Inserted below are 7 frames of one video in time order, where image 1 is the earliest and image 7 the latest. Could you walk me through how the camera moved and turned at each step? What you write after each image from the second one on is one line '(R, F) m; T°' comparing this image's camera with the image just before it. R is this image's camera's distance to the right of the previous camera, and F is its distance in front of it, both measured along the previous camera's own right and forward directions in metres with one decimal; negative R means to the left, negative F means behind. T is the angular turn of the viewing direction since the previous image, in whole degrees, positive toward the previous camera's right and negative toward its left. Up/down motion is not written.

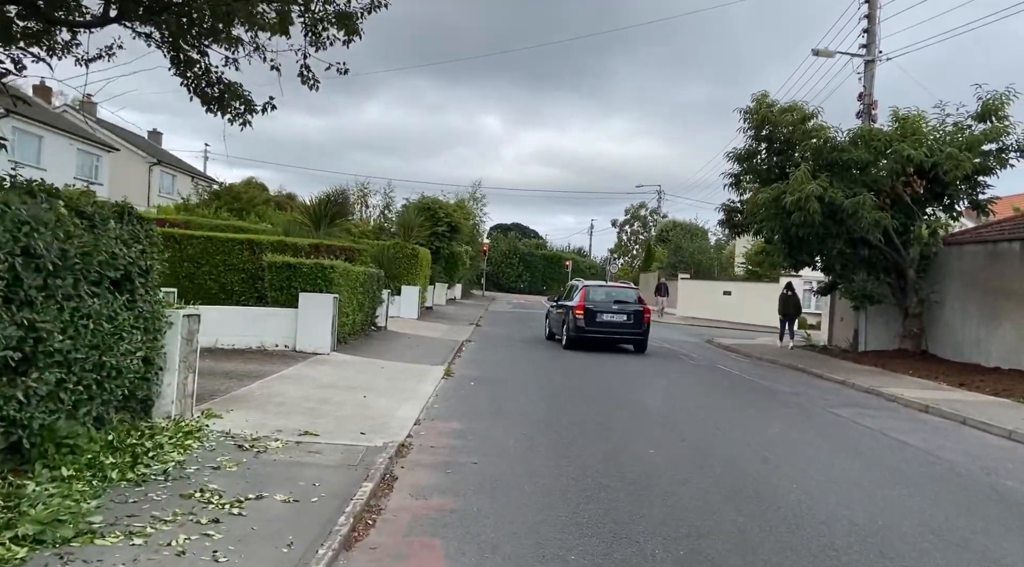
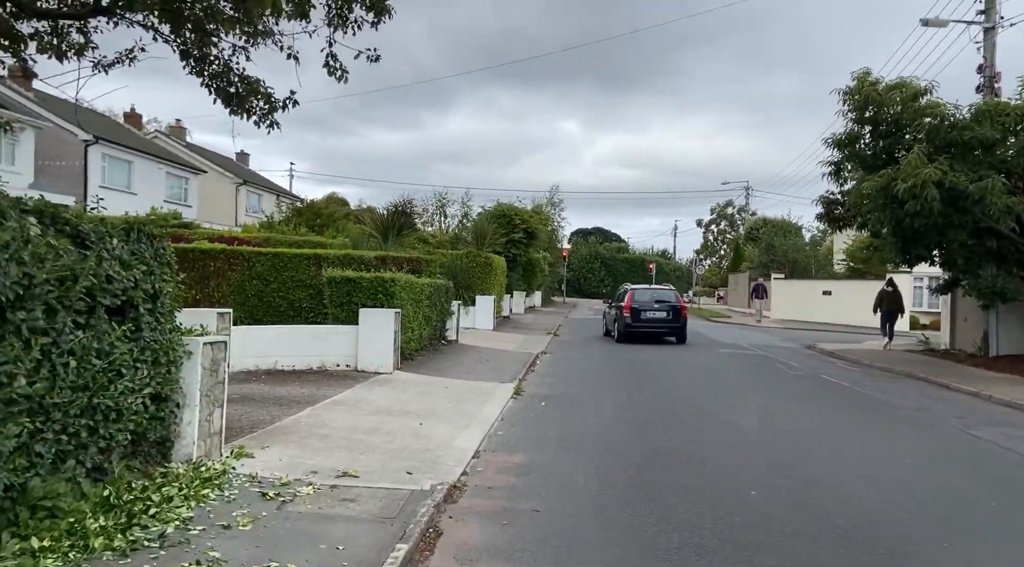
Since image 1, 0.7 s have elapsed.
(+0.2, +1.1) m; -7°
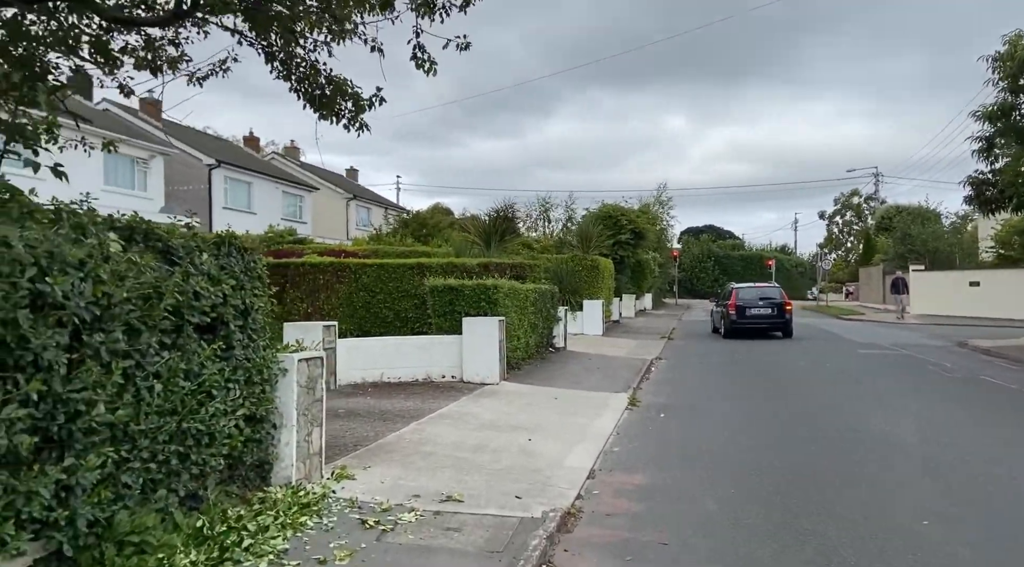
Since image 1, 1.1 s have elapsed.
(-0.1, +0.6) m; -9°
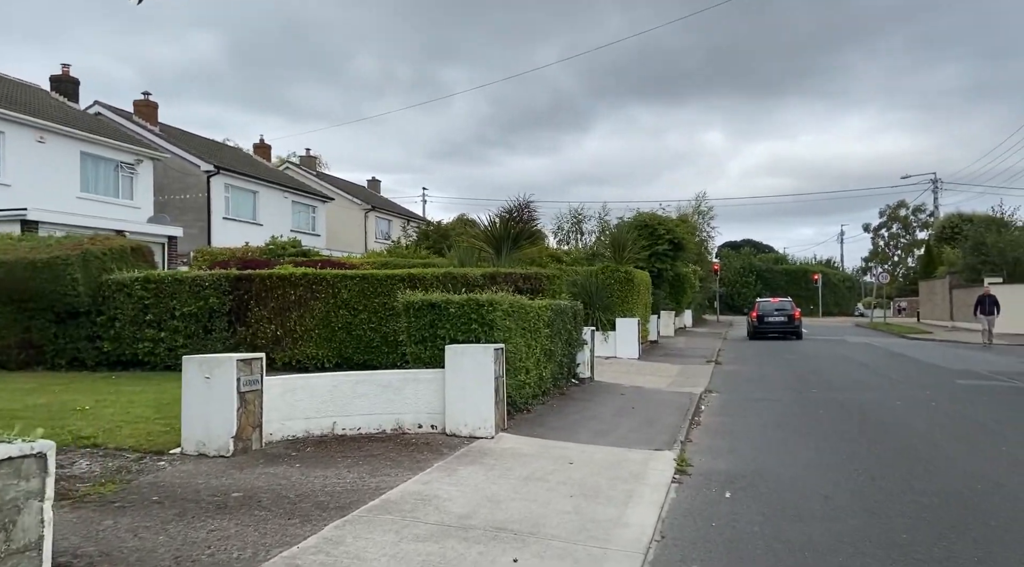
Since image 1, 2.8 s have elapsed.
(+0.4, +3.1) m; -3°
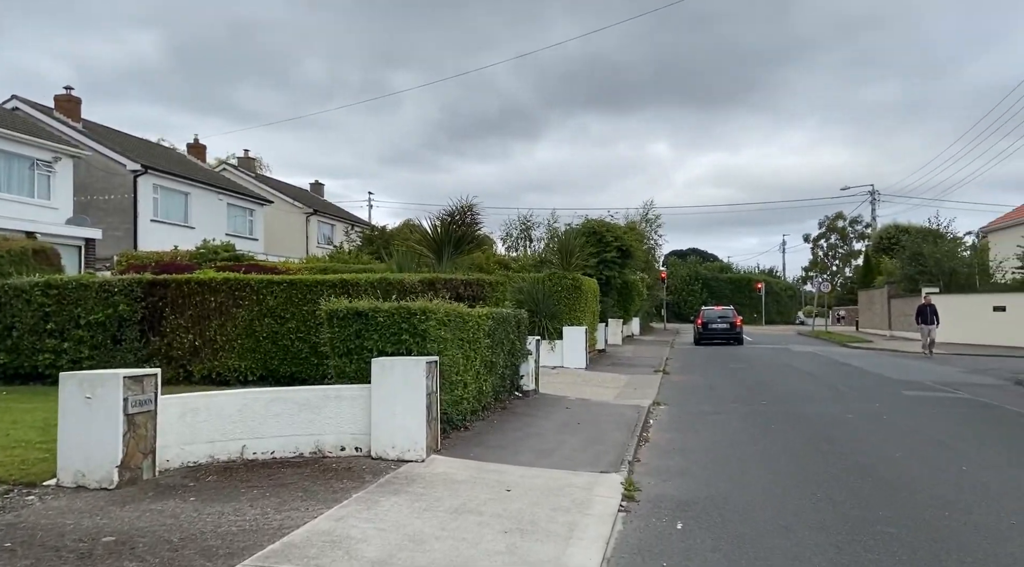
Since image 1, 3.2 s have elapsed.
(+0.2, +0.7) m; +4°
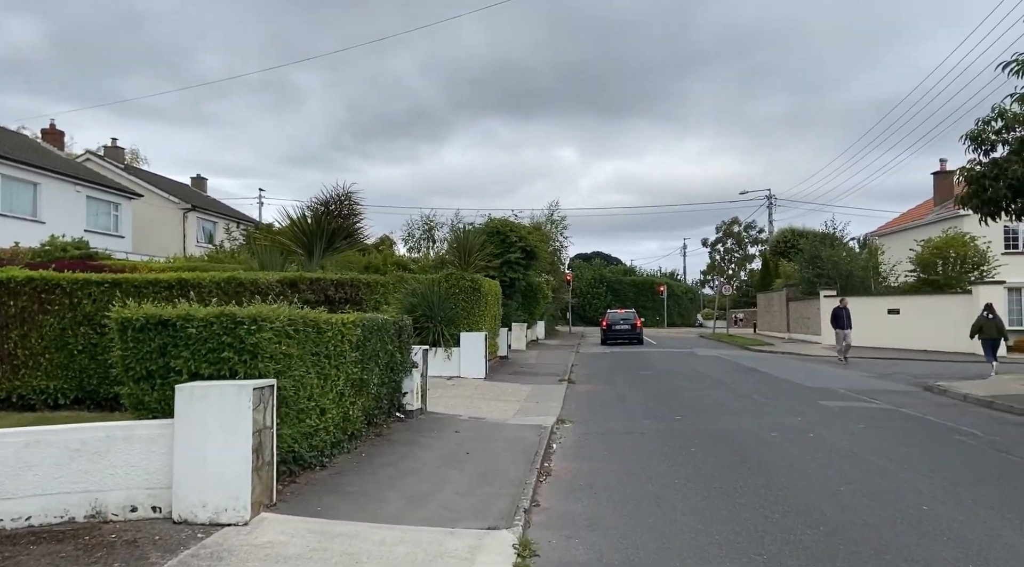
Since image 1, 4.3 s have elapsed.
(+0.4, +1.7) m; +8°
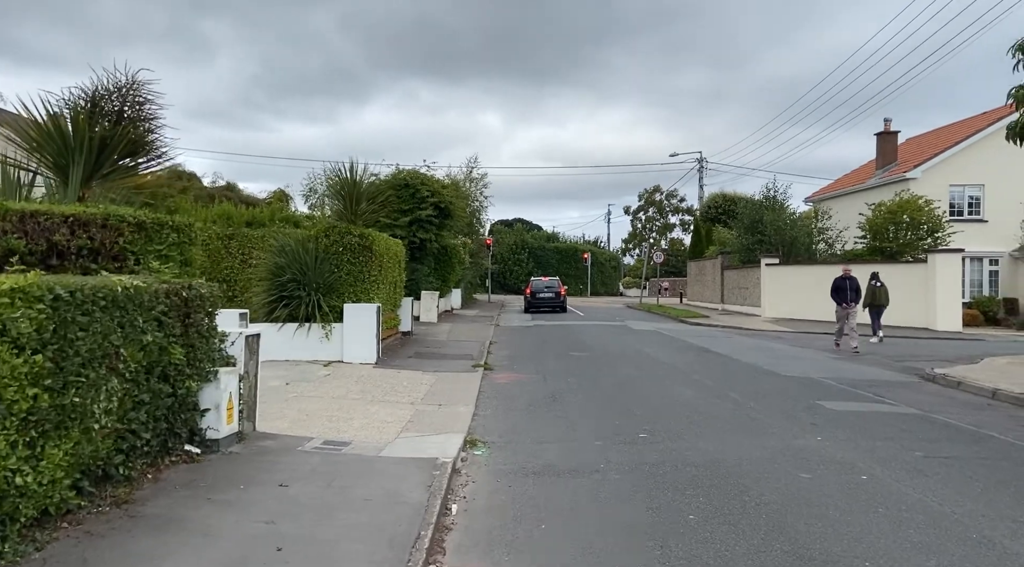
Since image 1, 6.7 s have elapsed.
(+0.4, +3.9) m; +7°
